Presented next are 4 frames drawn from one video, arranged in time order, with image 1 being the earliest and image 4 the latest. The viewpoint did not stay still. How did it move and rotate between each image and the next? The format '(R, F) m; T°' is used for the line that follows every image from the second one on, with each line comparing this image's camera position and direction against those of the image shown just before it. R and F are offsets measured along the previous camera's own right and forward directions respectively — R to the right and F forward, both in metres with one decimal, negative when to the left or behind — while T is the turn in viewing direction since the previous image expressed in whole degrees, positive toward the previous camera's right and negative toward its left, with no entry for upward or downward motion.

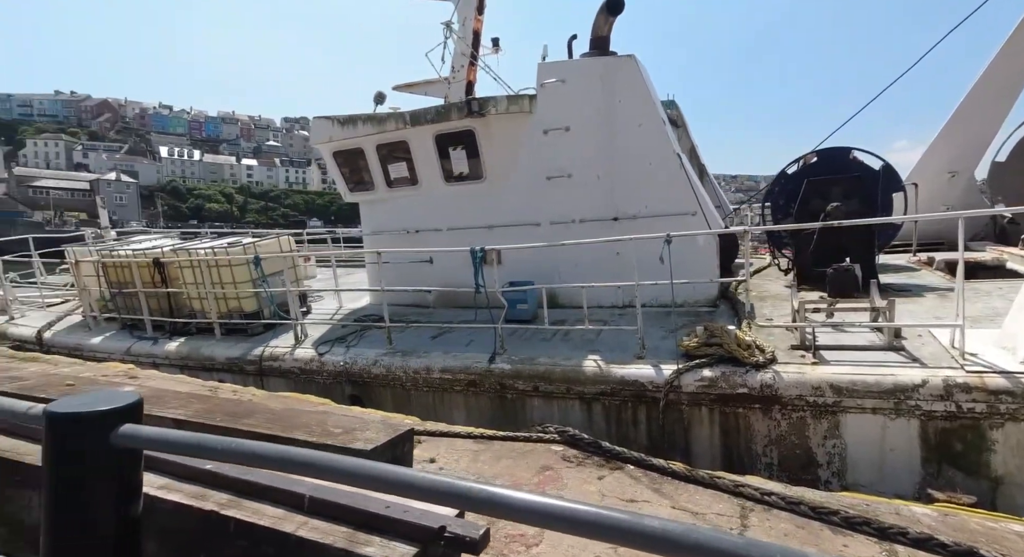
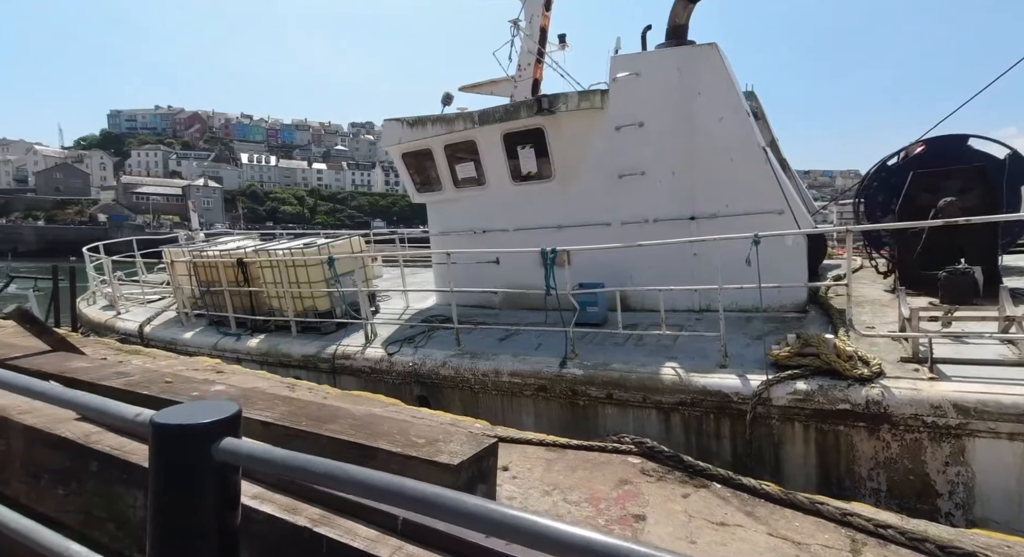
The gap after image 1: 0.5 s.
(-0.1, +0.1) m; -7°
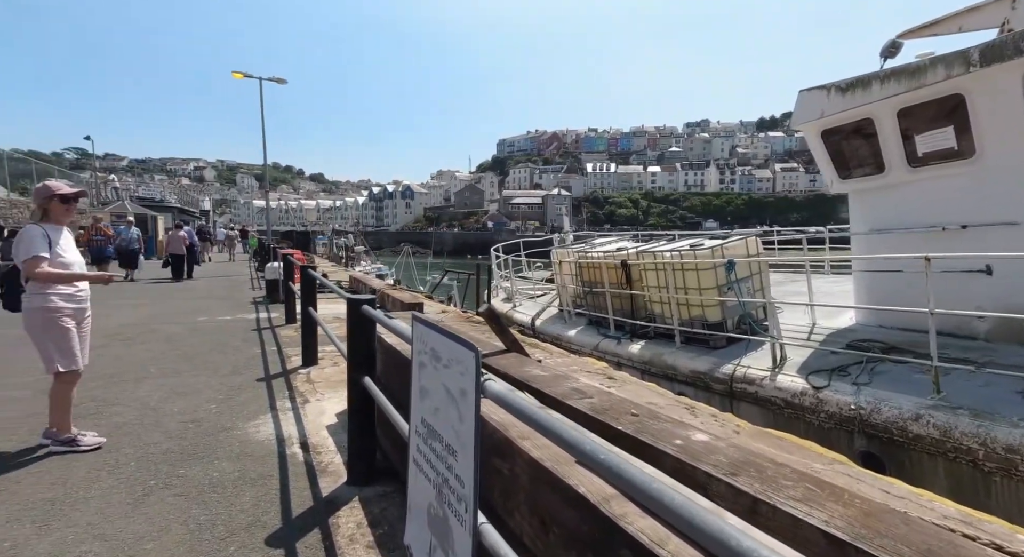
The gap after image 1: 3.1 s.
(-0.7, +0.5) m; -36°
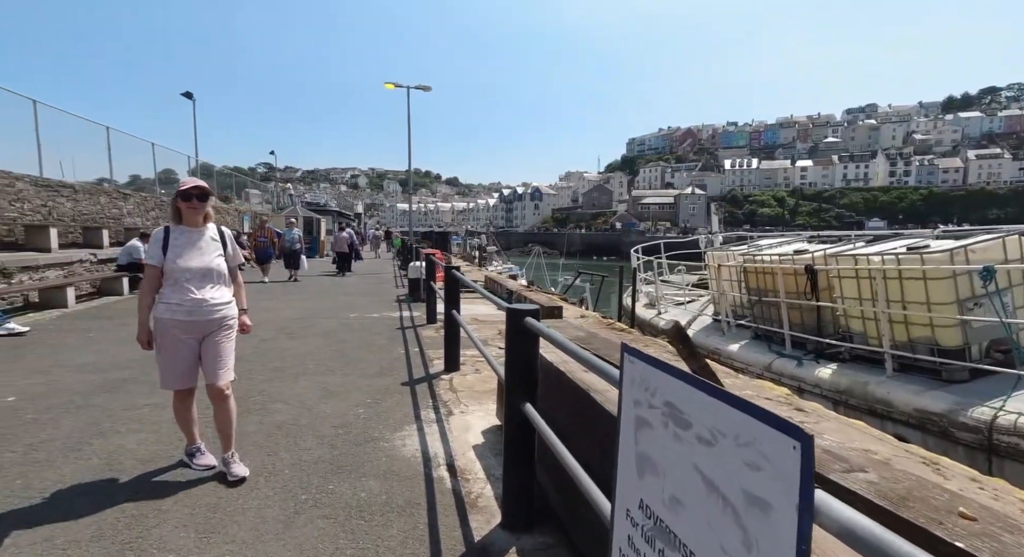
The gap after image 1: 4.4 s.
(-0.4, +0.6) m; -13°
